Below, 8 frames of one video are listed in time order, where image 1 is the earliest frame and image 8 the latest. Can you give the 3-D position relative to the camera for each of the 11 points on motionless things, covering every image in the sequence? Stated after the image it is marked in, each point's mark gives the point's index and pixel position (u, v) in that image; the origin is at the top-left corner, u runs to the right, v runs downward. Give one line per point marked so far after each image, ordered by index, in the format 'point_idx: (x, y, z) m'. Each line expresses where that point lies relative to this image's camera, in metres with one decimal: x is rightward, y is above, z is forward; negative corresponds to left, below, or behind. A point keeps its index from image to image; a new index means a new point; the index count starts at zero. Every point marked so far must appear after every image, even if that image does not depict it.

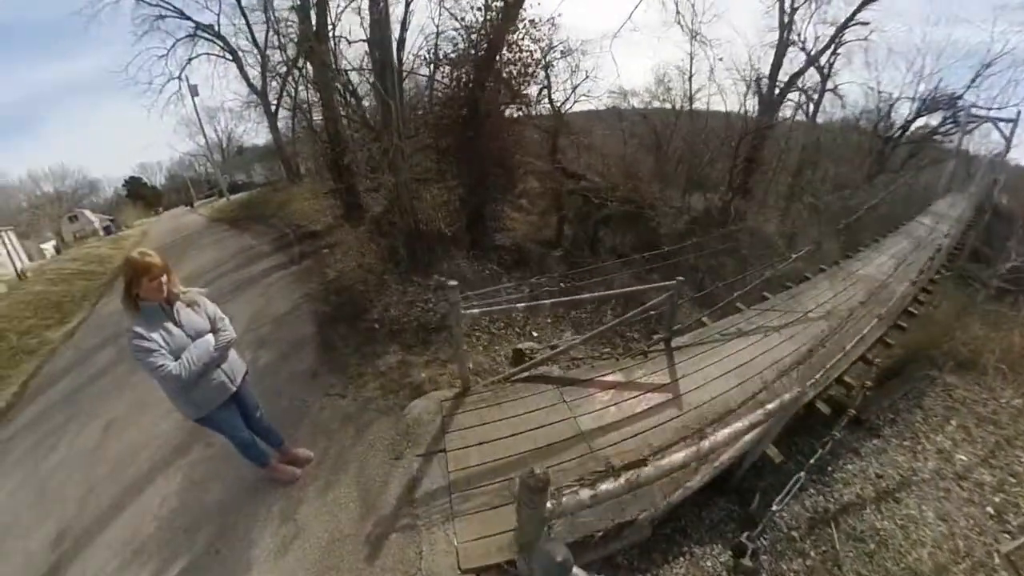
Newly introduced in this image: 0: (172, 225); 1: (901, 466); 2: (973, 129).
0: (-9.8, +2.0, +12.7) m
1: (+3.3, -1.6, +3.7) m
2: (+16.7, +5.8, +15.9) m
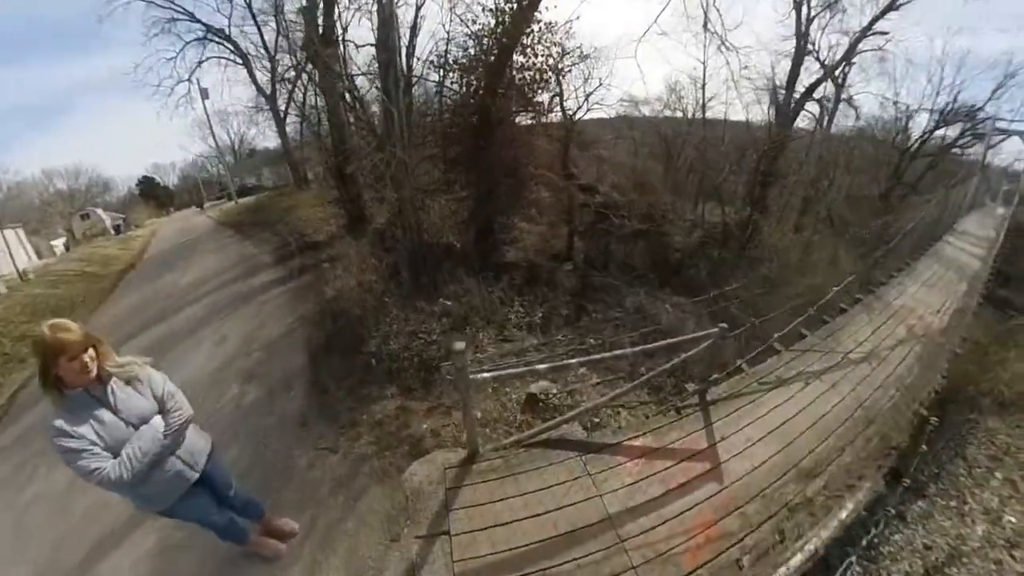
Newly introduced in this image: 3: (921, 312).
0: (-9.6, +1.8, +12.5) m
1: (+3.4, -1.9, +3.4) m
2: (+17.1, +5.1, +15.4) m
3: (+5.3, -0.3, +5.7) m
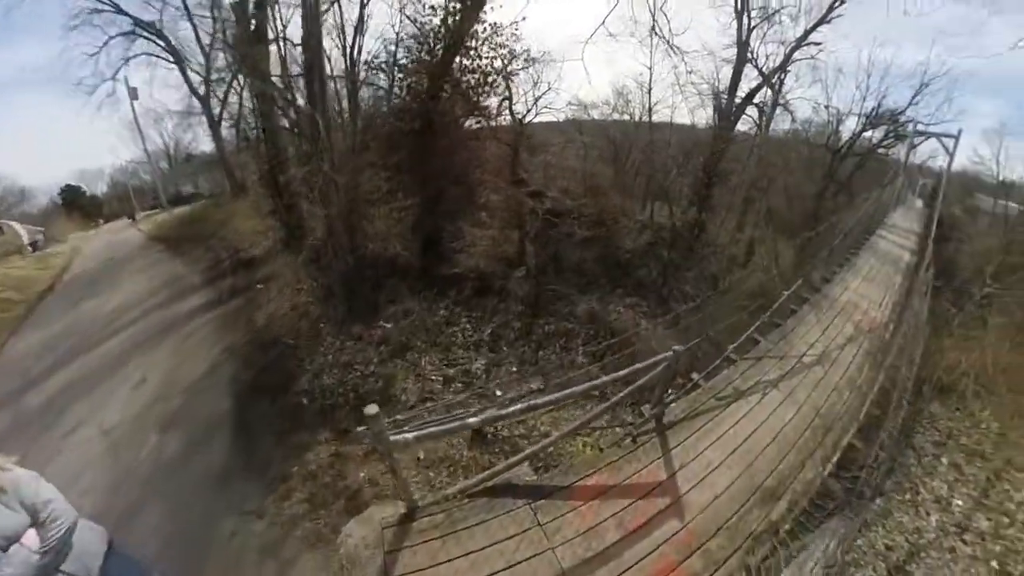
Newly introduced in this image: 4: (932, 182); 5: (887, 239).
0: (-10.8, +1.1, +11.4) m
1: (+3.1, -1.9, +3.4) m
2: (+15.3, +5.6, +16.6) m
3: (+4.7, -0.2, +5.9) m
4: (+19.1, +4.8, +20.0) m
5: (+10.5, +1.4, +12.4) m
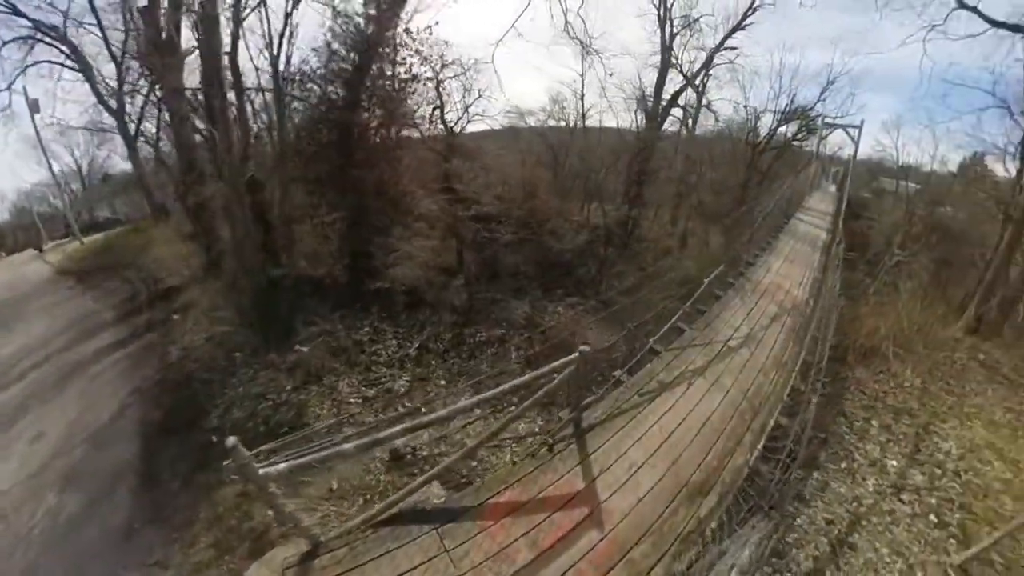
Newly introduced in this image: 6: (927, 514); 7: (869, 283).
0: (-12.2, 0.0, +10.0) m
1: (+2.6, -1.7, +3.4) m
2: (+12.8, +6.4, +18.0) m
3: (+3.8, 0.0, +6.1) m
4: (+16.2, +5.8, +21.6) m
5: (+8.8, +1.9, +13.1) m
6: (+3.2, -1.8, +3.4) m
7: (+6.9, +0.1, +8.5) m
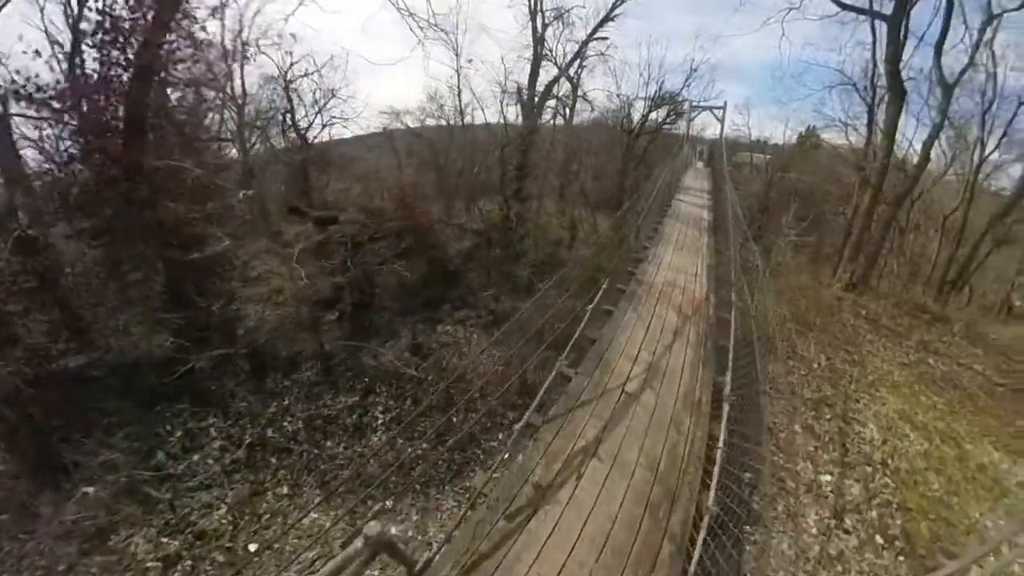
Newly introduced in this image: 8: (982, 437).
0: (-14.1, -2.6, +6.5) m
1: (+1.7, -1.6, +2.7) m
2: (+7.6, +7.6, +18.9) m
3: (+2.2, +0.1, +5.6) m
4: (+10.4, +7.6, +23.2) m
5: (+5.4, +2.7, +13.5) m
6: (+2.4, -1.7, +2.9) m
7: (+4.7, +0.6, +8.6) m
8: (+4.9, -1.6, +4.6) m
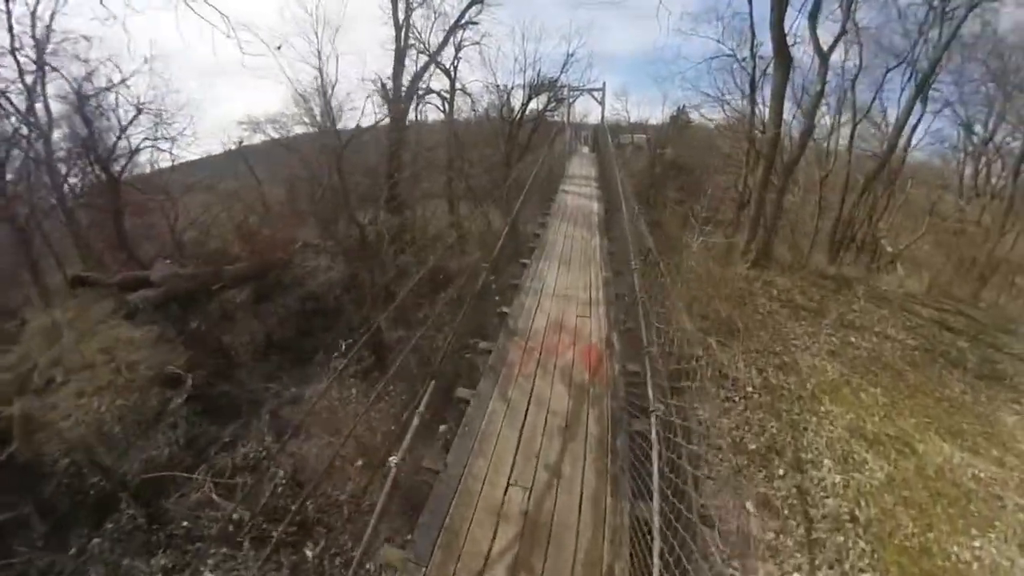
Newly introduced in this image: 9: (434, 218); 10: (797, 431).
0: (-14.8, -5.5, +2.7) m
1: (+1.1, -1.9, +1.7) m
2: (+2.4, +8.0, +18.5) m
3: (+0.7, -0.1, +4.6) m
4: (+4.4, +8.4, +23.2) m
5: (+2.1, +2.9, +12.8) m
6: (+1.7, -1.8, +2.0) m
7: (+2.6, +0.8, +8.0) m
8: (+3.9, -1.3, +4.1) m
9: (-2.5, +2.2, +13.7) m
10: (+2.2, -1.1, +3.4) m
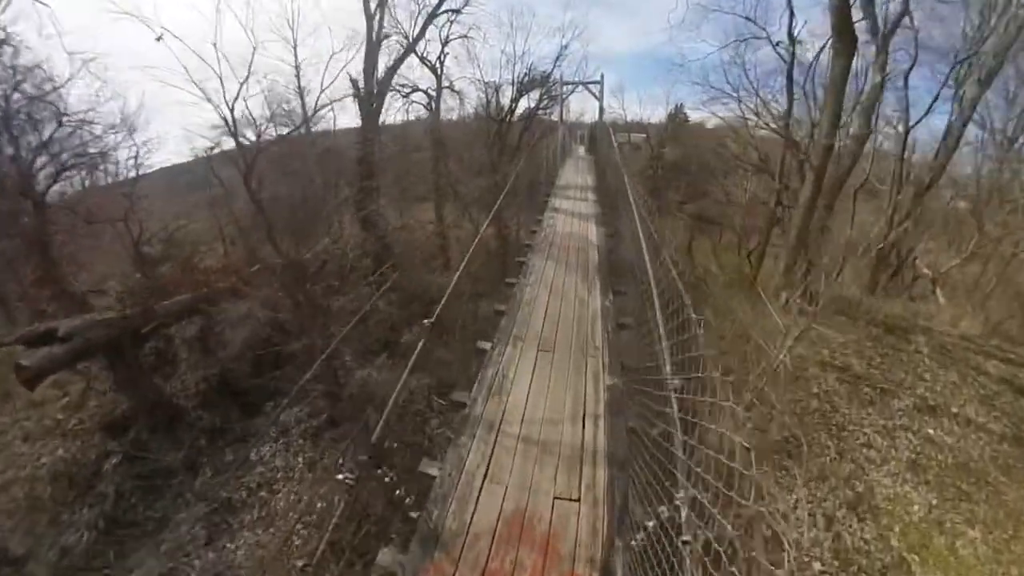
0: (-15.0, -6.5, +1.6) m
1: (+0.8, -2.6, +0.6) m
2: (+2.0, +7.6, +17.2) m
3: (+0.4, -0.8, +3.4) m
4: (+4.0, +8.1, +21.9) m
5: (+1.7, +2.3, +11.6) m
6: (+1.4, -2.6, +0.9) m
7: (+2.3, +0.2, +6.8) m
8: (+3.5, -2.0, +2.9) m
9: (-2.8, +1.5, +12.5) m
10: (+1.9, -1.8, +2.3) m
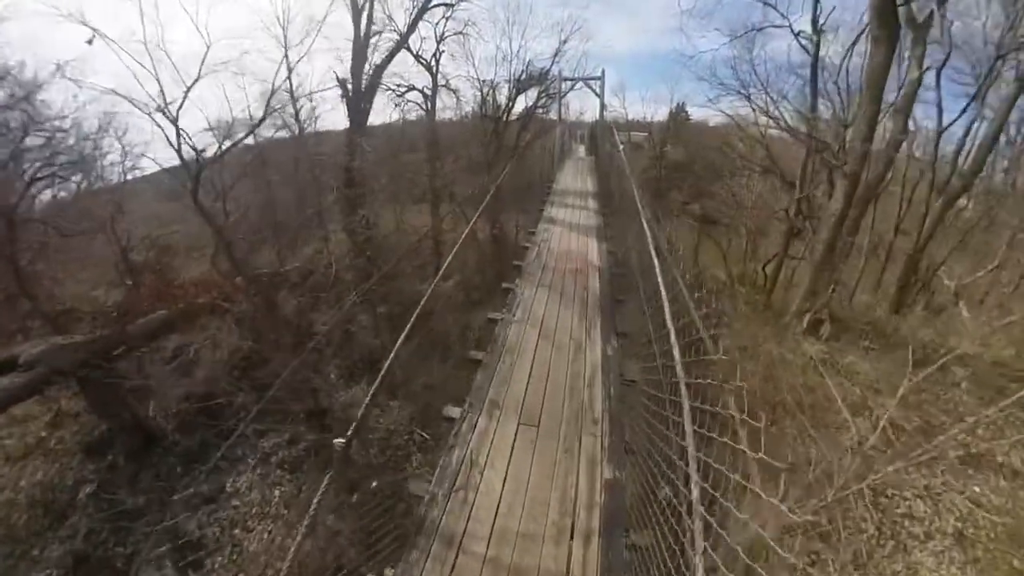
0: (-15.1, -7.0, +1.4) m
1: (+0.6, -3.0, +0.1) m
2: (+1.9, +7.4, +16.6) m
3: (+0.2, -1.1, +3.0) m
4: (+3.9, +7.9, +21.3) m
5: (+1.6, +2.1, +11.1) m
6: (+1.3, -2.9, +0.4) m
7: (+2.1, -0.1, +6.3) m
8: (+3.4, -2.3, +2.5) m
9: (-2.9, +1.3, +12.1) m
10: (+1.7, -2.2, +1.8) m
